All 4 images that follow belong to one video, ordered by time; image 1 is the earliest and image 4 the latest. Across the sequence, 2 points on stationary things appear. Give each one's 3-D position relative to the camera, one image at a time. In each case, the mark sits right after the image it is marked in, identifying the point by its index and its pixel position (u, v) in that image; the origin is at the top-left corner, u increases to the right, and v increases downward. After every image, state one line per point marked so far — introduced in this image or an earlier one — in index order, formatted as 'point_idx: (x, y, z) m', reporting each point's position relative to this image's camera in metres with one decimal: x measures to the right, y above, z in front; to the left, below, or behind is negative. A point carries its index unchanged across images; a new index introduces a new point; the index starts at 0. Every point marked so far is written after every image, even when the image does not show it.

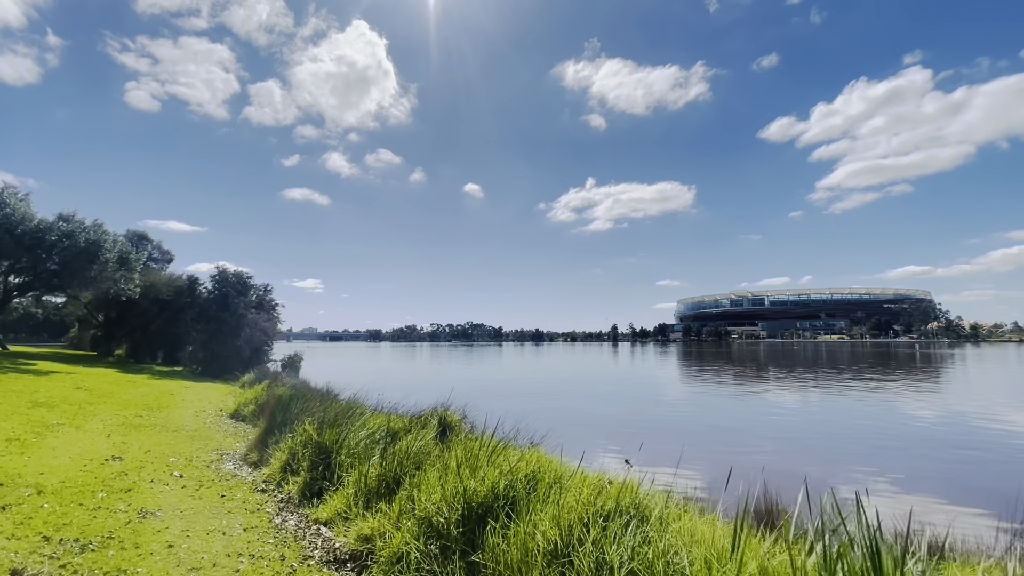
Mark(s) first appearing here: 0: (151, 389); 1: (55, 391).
0: (-14.4, -4.2, +19.7) m
1: (-14.6, -3.4, +15.5) m
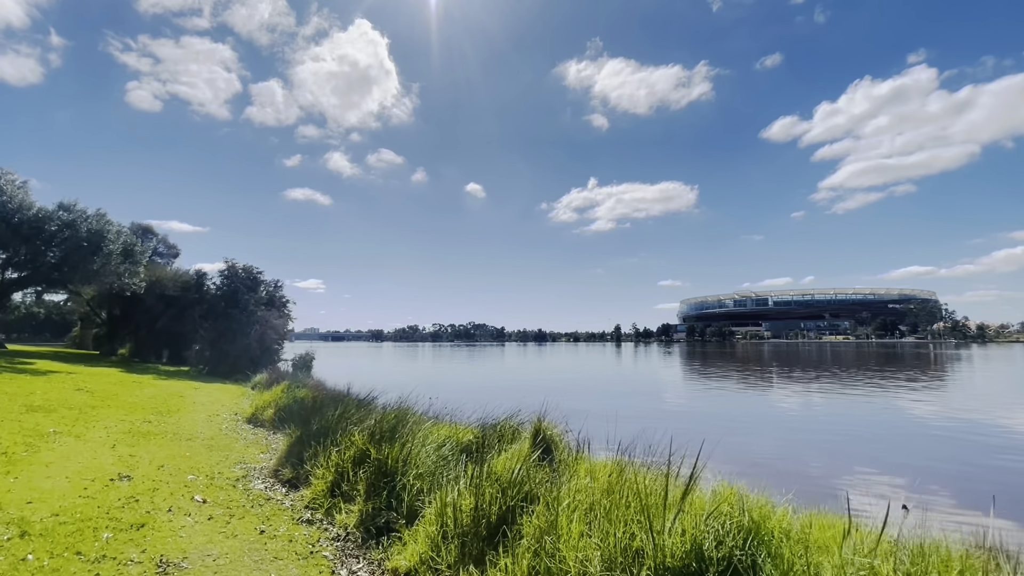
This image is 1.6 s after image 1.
0: (-13.6, -4.1, +18.8) m
1: (-13.8, -3.3, +14.6) m
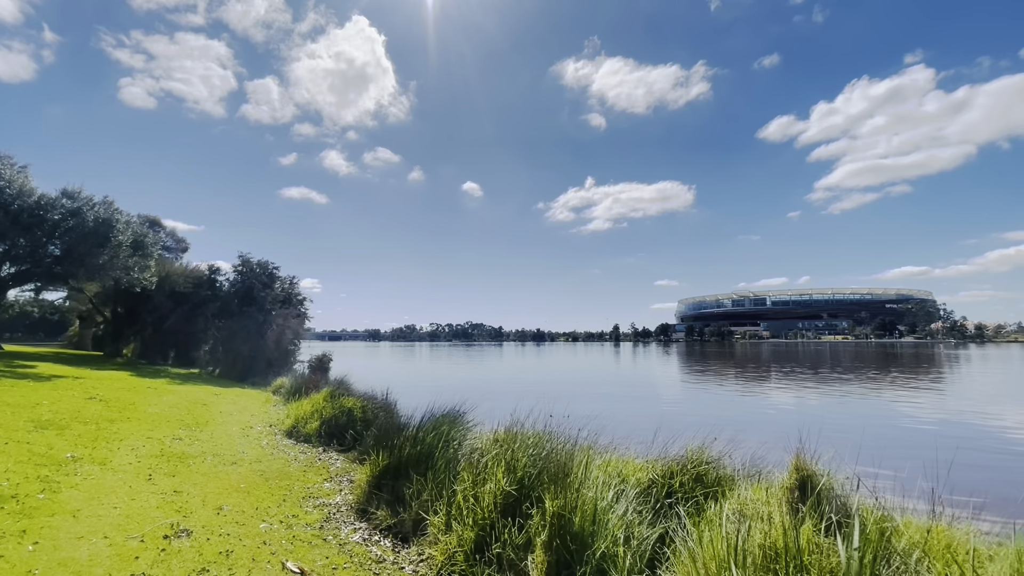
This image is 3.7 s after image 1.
0: (-12.5, -4.0, +17.7) m
1: (-12.6, -3.1, +13.4) m
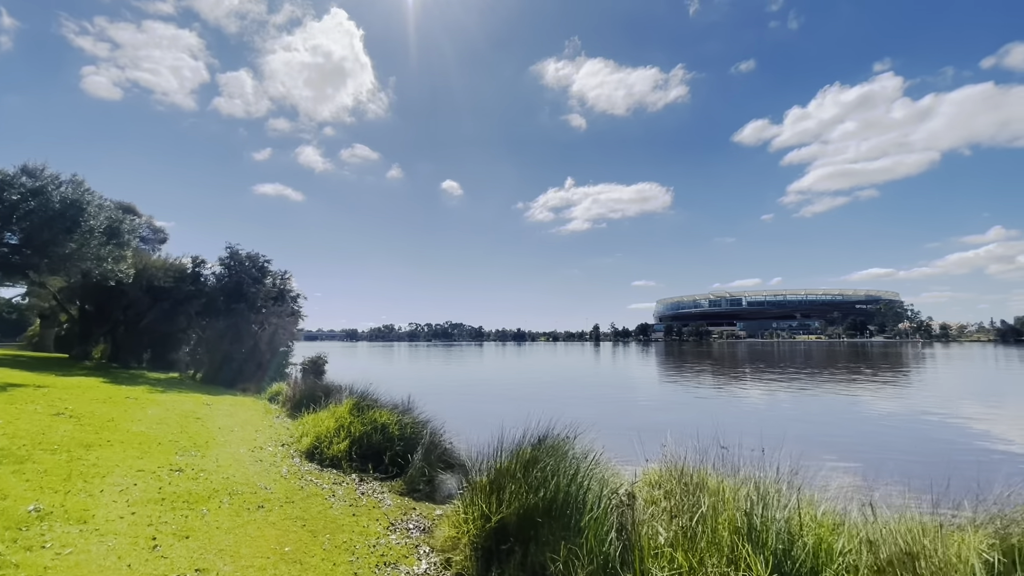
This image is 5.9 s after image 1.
0: (-12.1, -3.8, +15.9) m
1: (-12.0, -3.0, +11.7) m
